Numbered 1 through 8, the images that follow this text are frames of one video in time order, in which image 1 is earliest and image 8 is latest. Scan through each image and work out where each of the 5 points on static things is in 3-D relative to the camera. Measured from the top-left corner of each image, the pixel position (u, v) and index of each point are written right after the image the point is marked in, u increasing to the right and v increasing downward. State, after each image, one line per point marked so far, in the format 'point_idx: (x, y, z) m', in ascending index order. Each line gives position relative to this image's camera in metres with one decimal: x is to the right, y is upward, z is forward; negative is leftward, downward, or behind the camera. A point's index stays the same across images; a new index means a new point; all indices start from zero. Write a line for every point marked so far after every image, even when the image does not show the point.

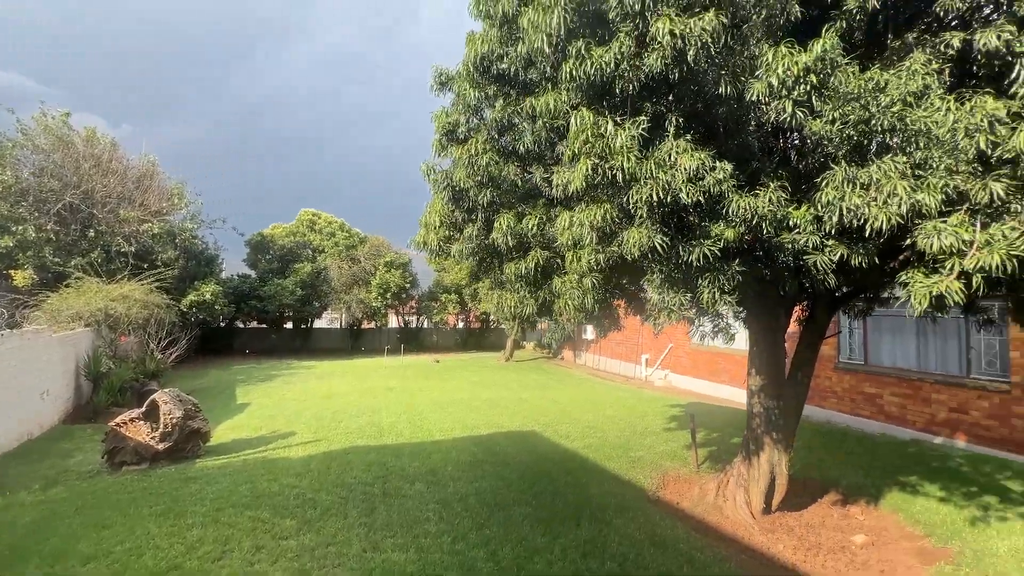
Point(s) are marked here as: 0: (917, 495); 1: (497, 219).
0: (+5.1, -2.6, +5.6) m
1: (-0.1, +0.5, +3.3) m
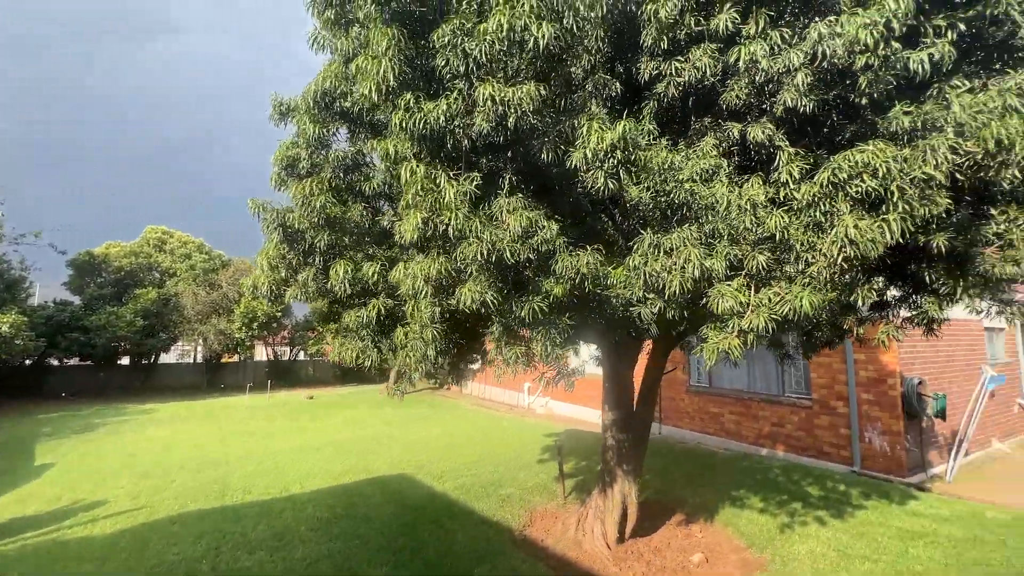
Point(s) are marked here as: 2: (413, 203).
0: (+3.3, -3.1, +6.4) m
1: (-1.2, +0.2, +3.0) m
2: (-0.5, +0.5, +2.5) m
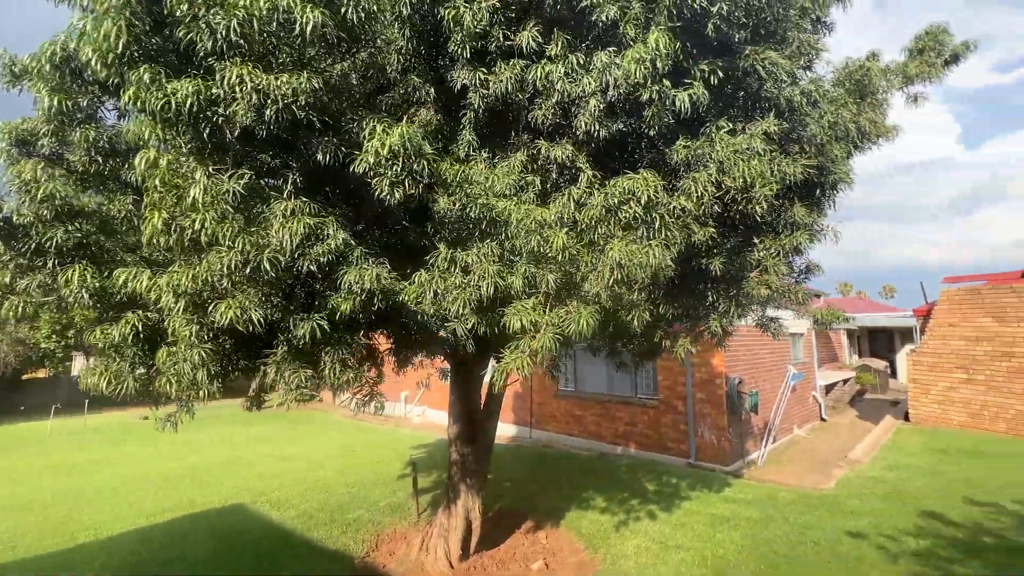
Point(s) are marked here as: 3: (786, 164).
0: (+1.1, -3.3, +6.7) m
1: (-2.4, +0.1, +2.4) m
2: (-1.6, +0.4, +2.0) m
3: (+1.8, +0.9, +3.1) m
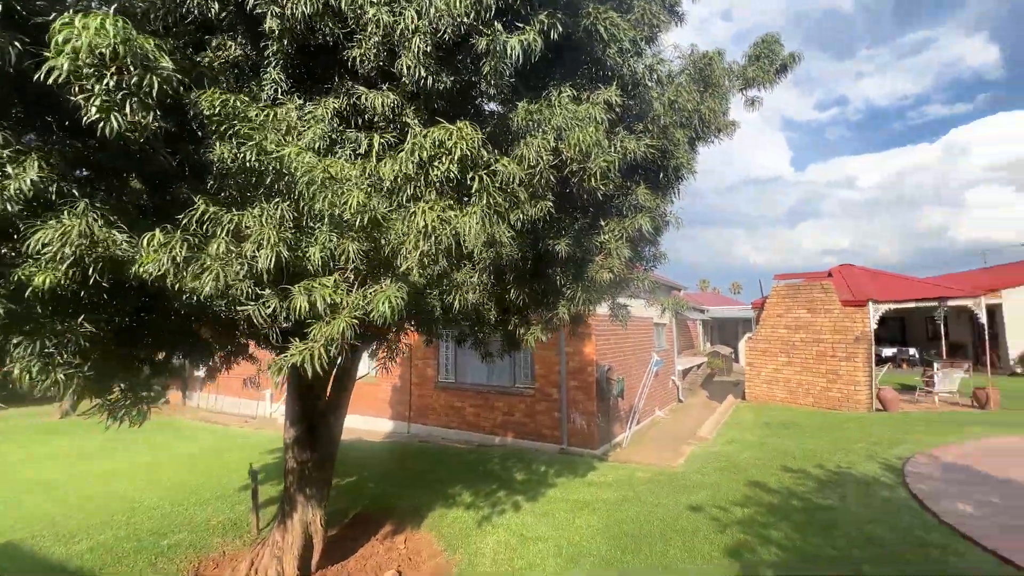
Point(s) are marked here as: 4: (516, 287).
0: (-0.9, -3.1, +6.4) m
1: (-3.2, +0.3, +1.4) m
2: (-2.3, +0.5, +1.2) m
3: (+0.7, +1.0, +3.0) m
4: (0.0, 0.0, +3.4) m
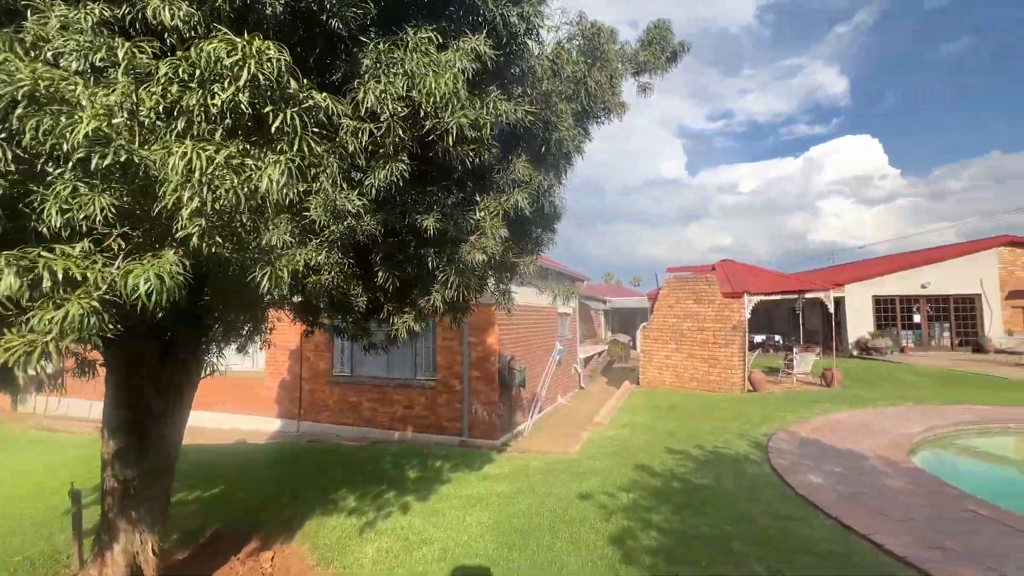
0: (-2.3, -2.9, +5.8) m
1: (-3.6, +0.4, +0.4) m
2: (-2.7, +0.6, +0.3) m
3: (-0.1, +1.1, +2.7) m
4: (-0.8, +0.1, +3.0) m
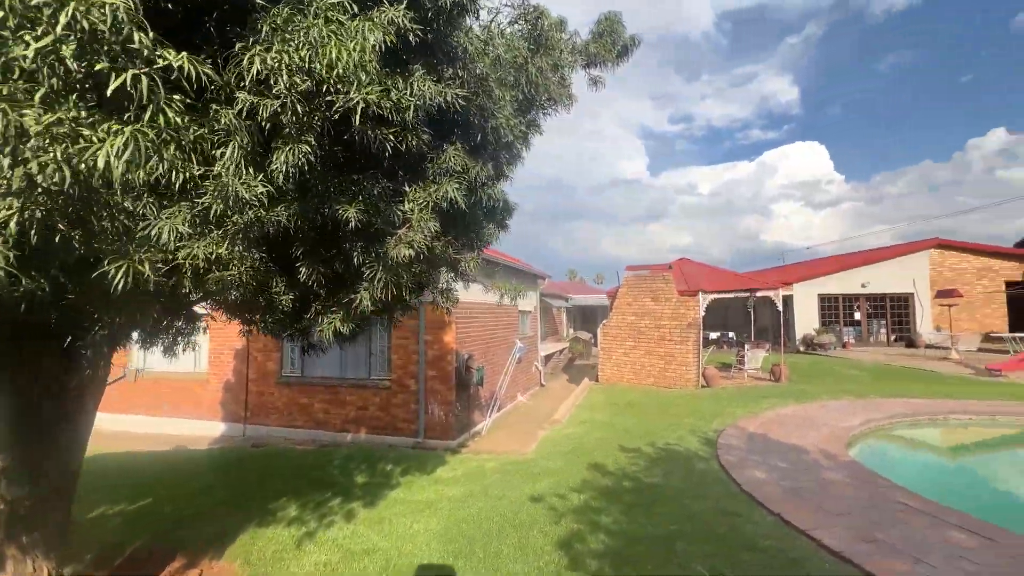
0: (-2.9, -2.9, +5.5) m
1: (-3.8, +0.4, -0.1) m
2: (-2.9, +0.6, -0.1) m
3: (-0.4, +1.1, +2.5) m
4: (-1.2, +0.1, +2.7) m
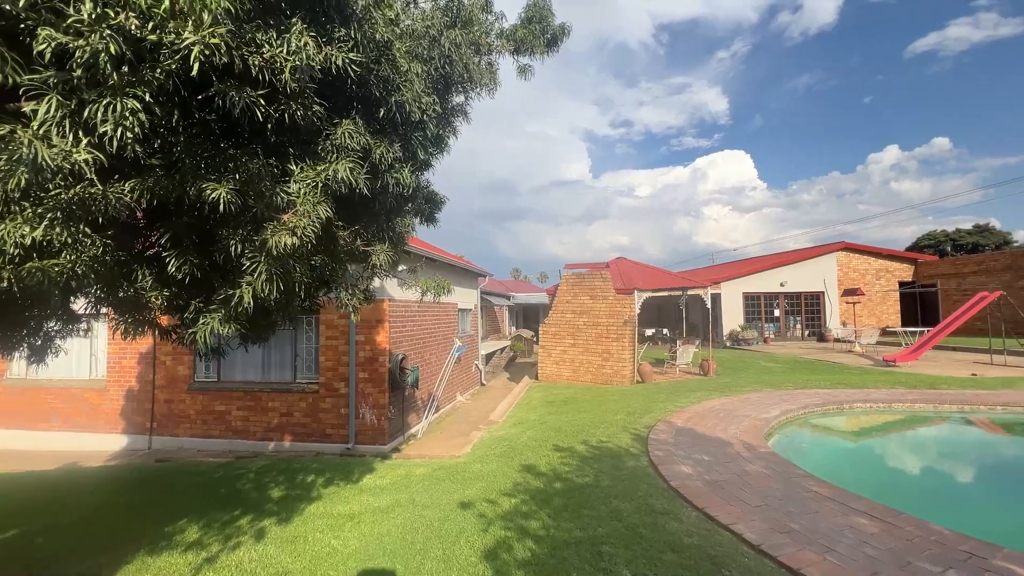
0: (-3.8, -2.8, +4.9) m
1: (-3.9, +0.4, -0.8) m
2: (-3.0, +0.6, -0.7) m
3: (-0.9, +1.2, +2.2) m
4: (-1.7, +0.2, +2.3) m
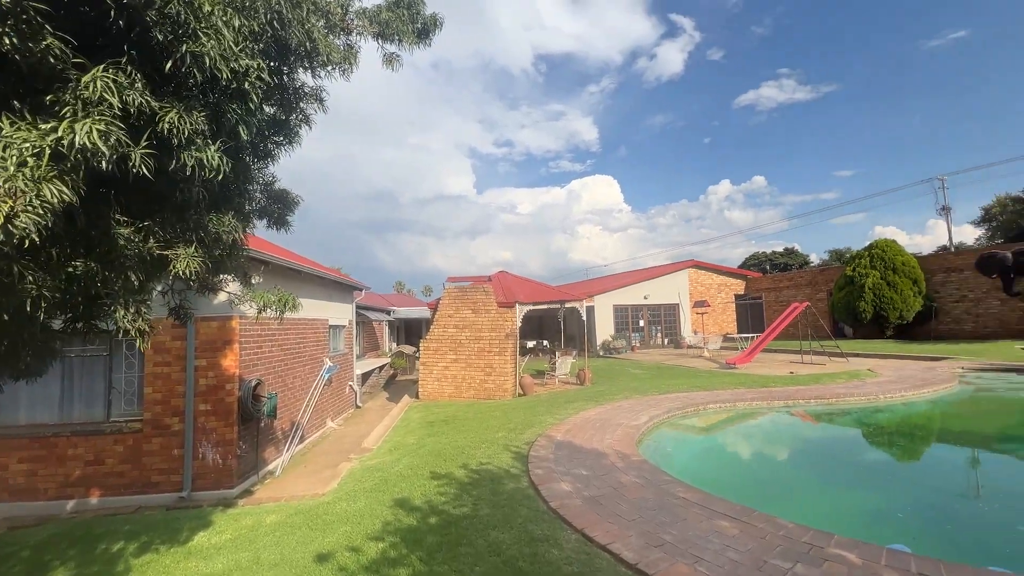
0: (-4.9, -3.0, +3.3) m
1: (-3.6, +0.4, -2.1) m
2: (-2.8, +0.7, -1.7) m
3: (-1.5, +1.1, +1.5) m
4: (-2.3, +0.1, +1.4) m
